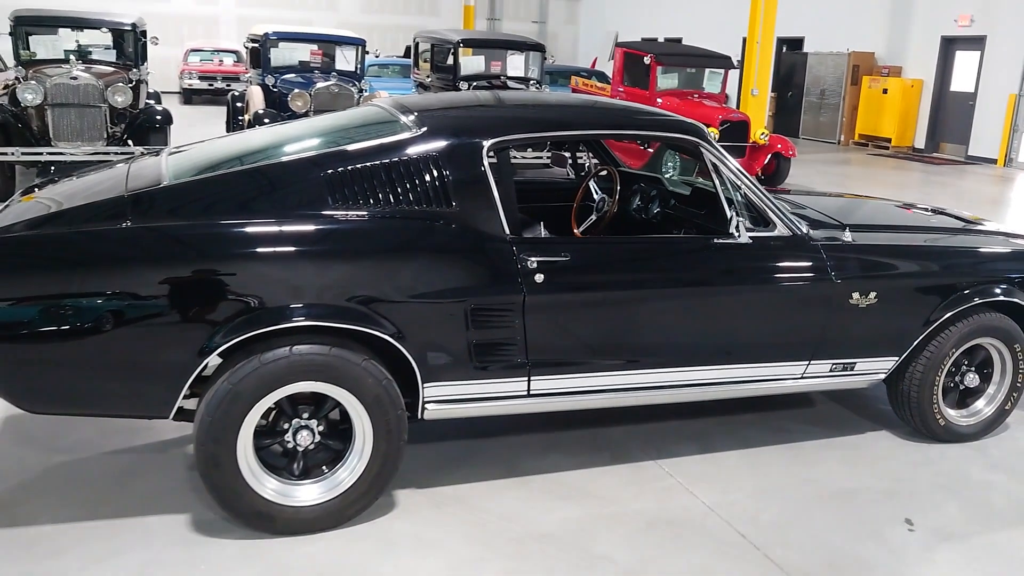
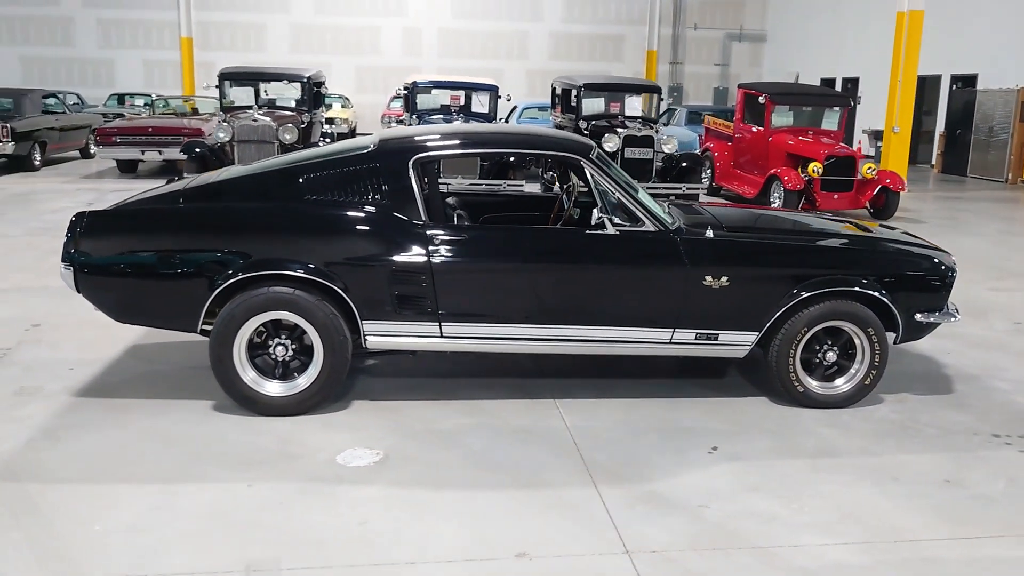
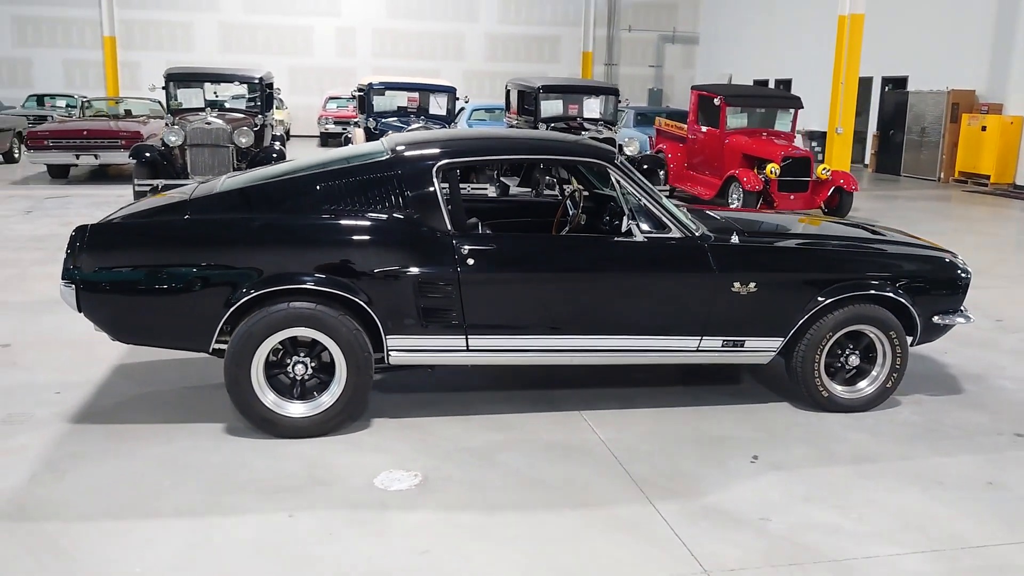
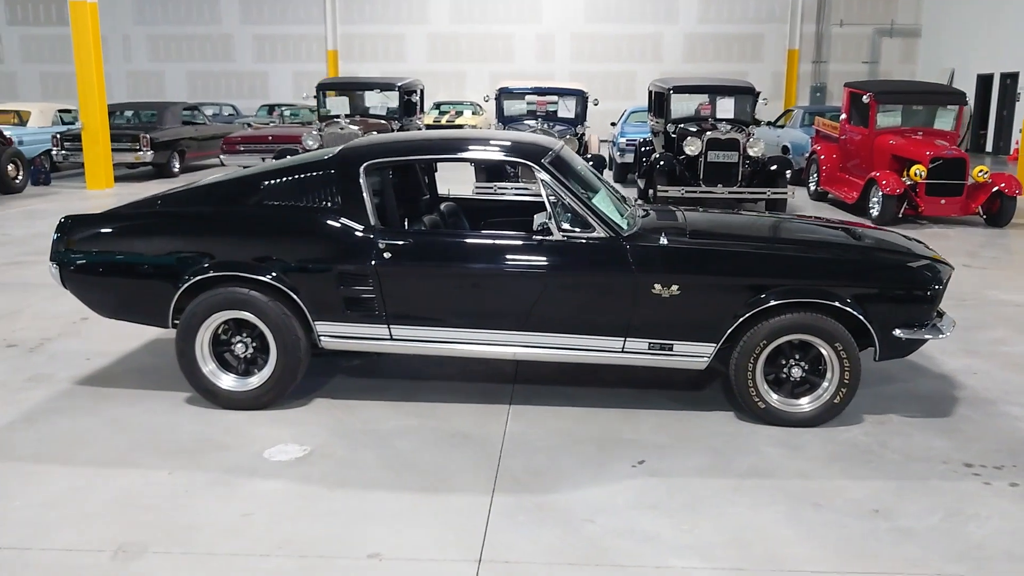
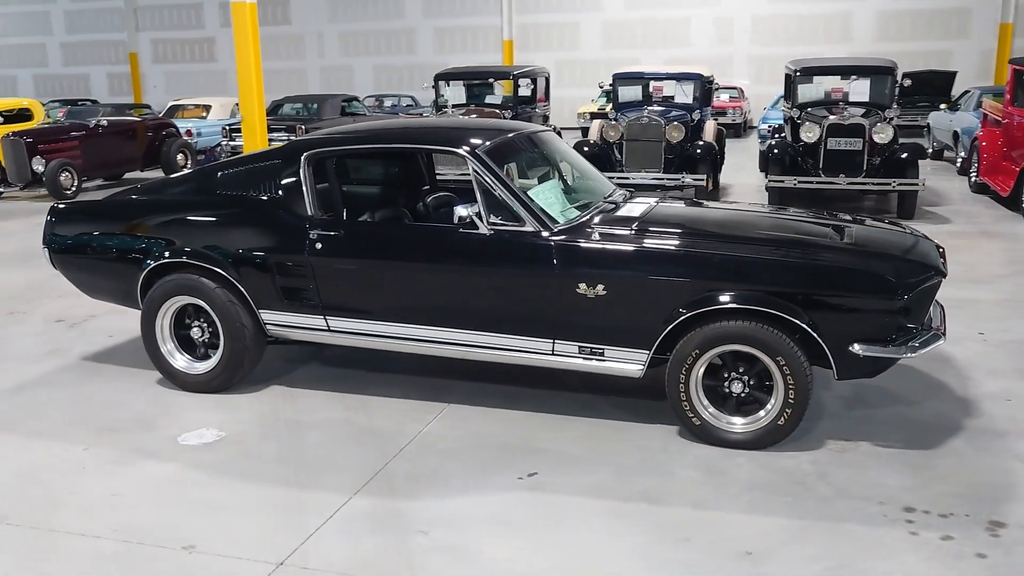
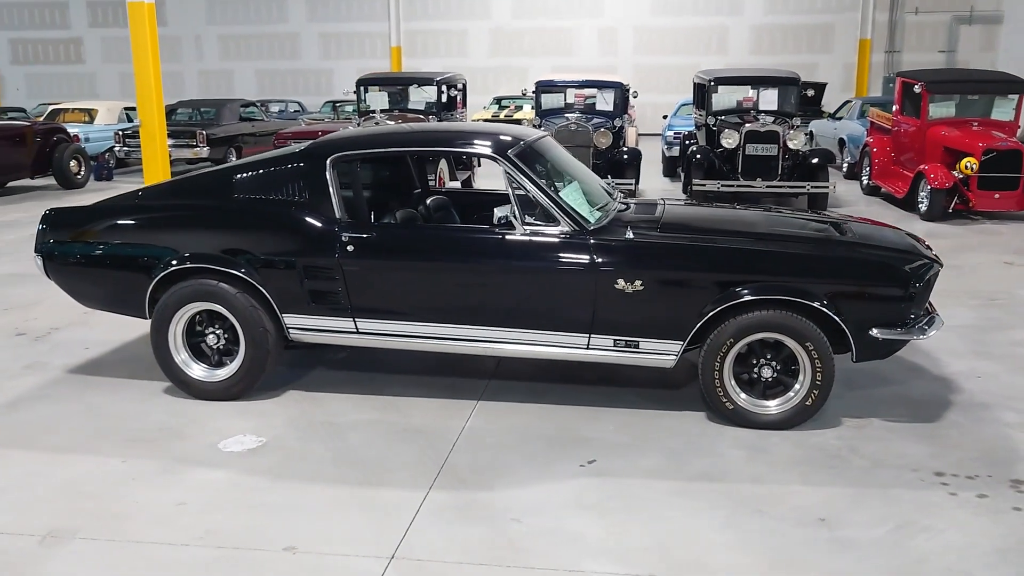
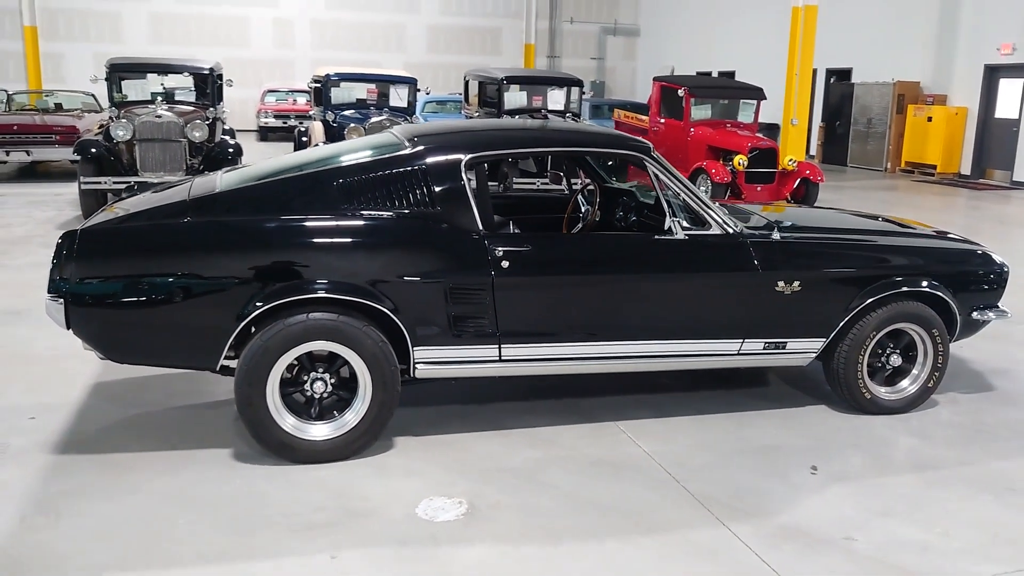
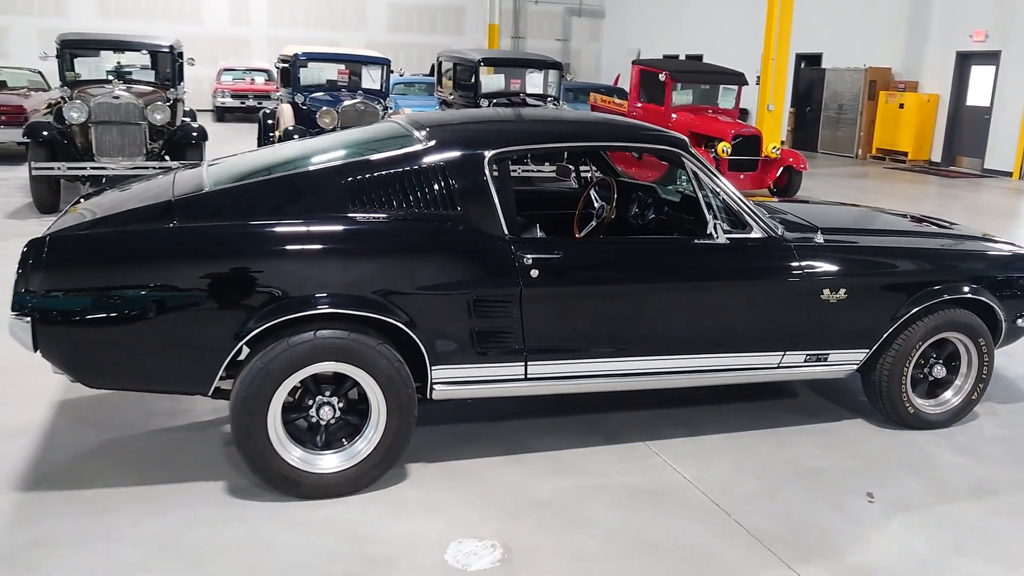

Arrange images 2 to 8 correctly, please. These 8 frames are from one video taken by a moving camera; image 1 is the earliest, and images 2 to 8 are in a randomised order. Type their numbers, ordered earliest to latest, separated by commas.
8, 7, 3, 2, 4, 6, 5
